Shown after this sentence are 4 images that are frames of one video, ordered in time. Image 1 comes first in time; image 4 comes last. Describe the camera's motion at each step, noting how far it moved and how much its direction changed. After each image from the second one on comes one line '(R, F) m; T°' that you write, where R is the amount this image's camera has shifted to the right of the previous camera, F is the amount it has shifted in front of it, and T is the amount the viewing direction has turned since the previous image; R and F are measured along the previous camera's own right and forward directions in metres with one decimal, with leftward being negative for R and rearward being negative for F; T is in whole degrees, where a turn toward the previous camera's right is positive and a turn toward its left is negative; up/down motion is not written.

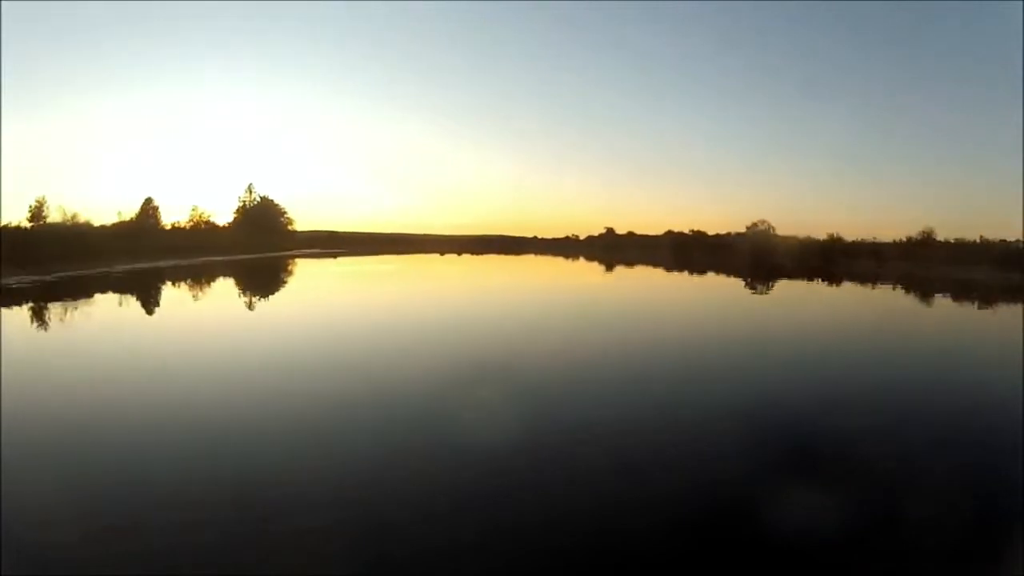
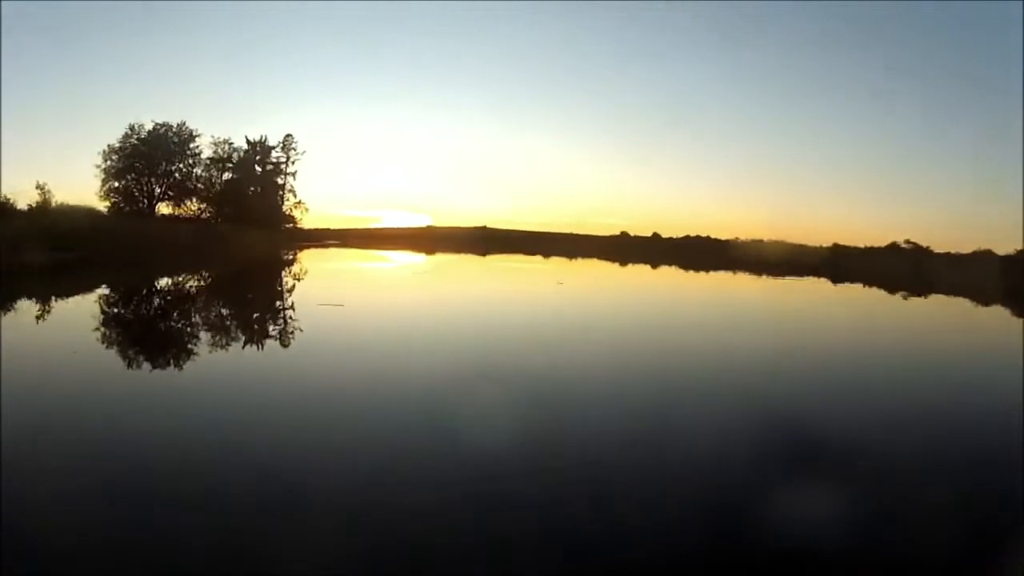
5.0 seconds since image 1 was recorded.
(+1.0, +0.4) m; -3°
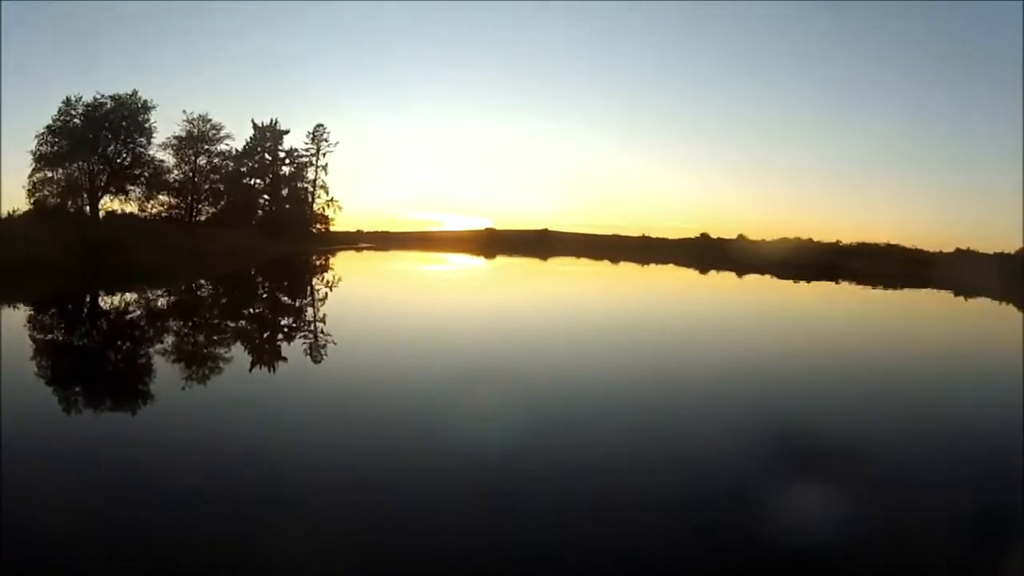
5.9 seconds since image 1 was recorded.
(0.0, +1.7) m; -5°
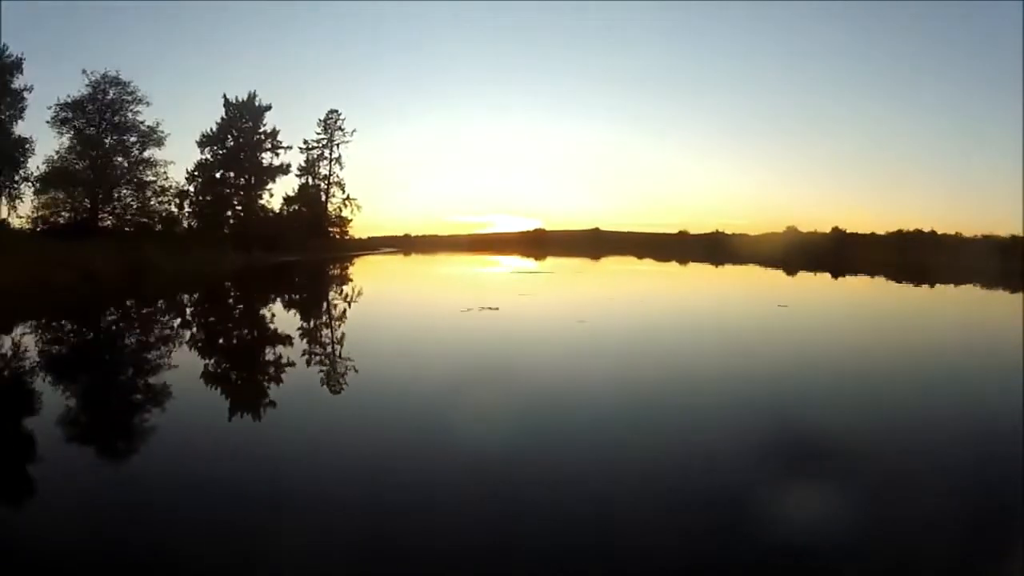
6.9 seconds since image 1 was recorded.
(0.0, +1.7) m; -4°
